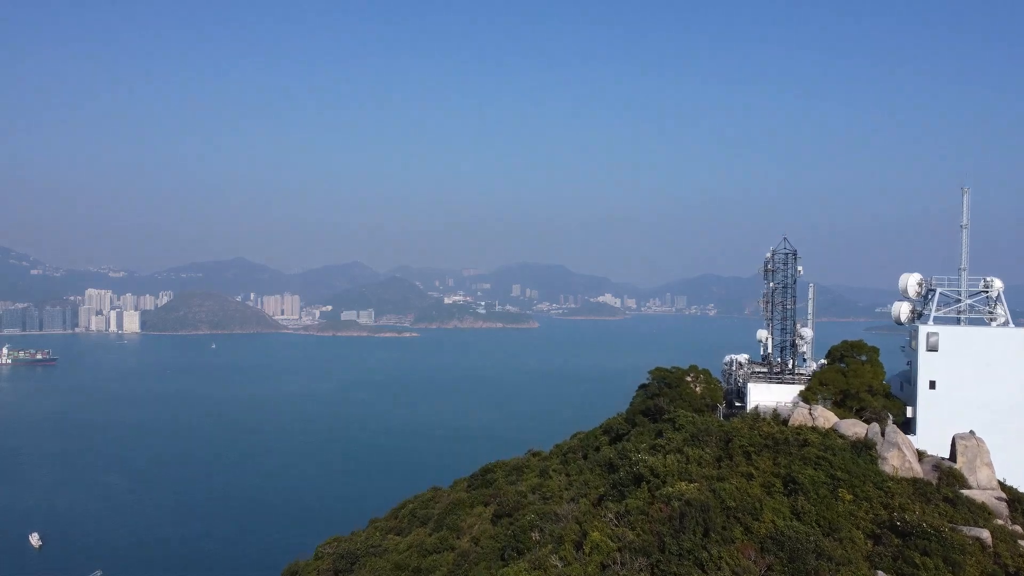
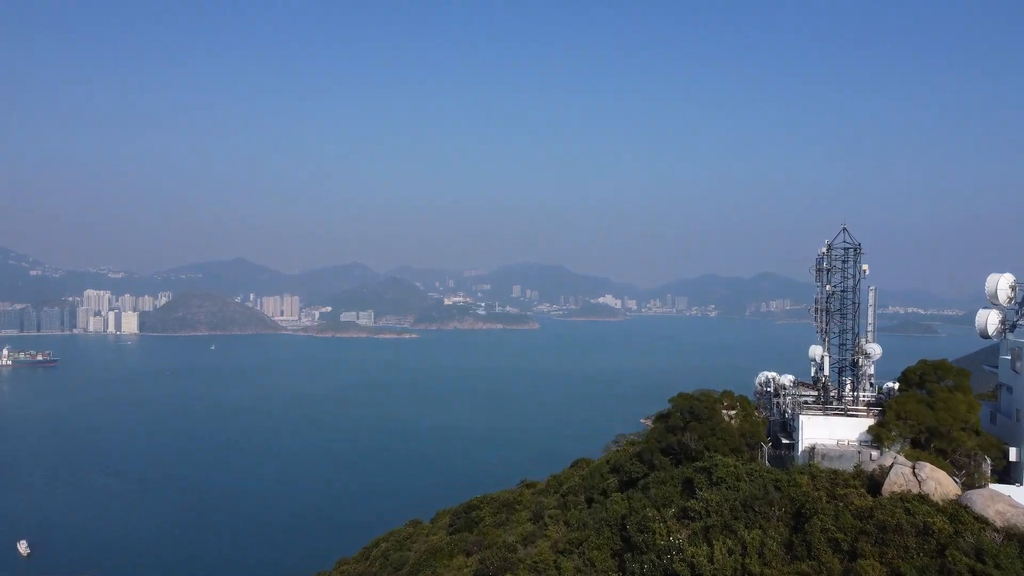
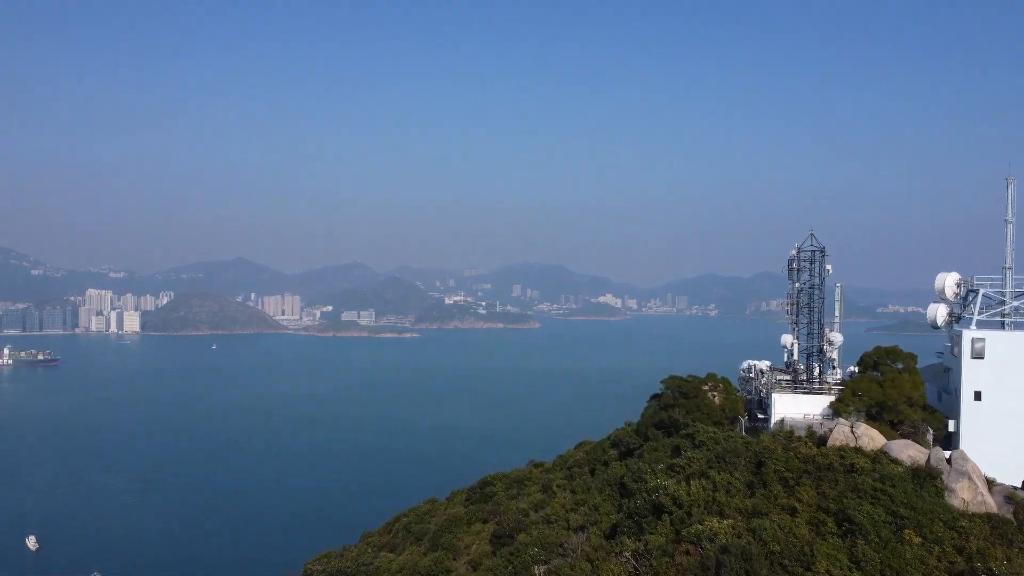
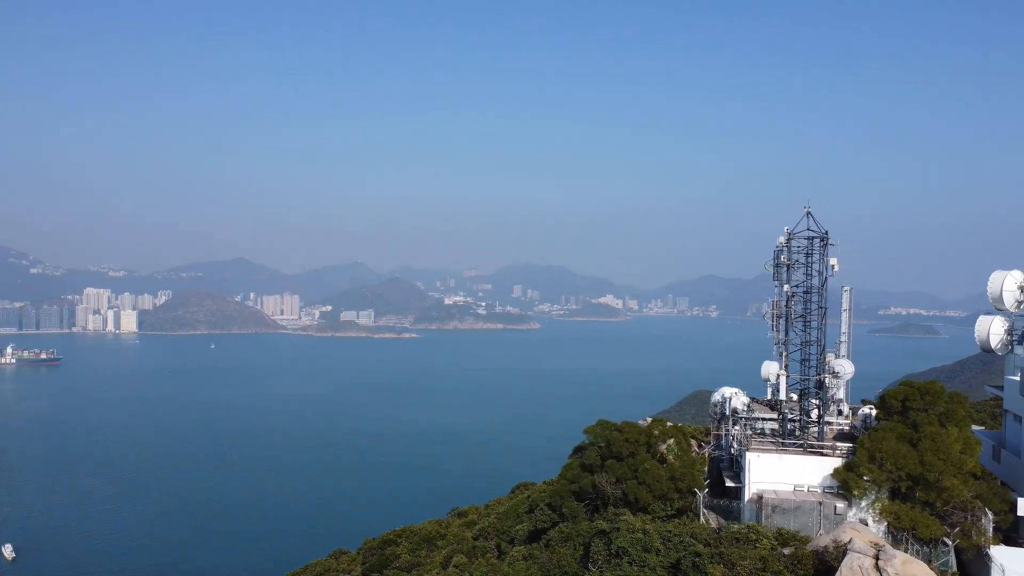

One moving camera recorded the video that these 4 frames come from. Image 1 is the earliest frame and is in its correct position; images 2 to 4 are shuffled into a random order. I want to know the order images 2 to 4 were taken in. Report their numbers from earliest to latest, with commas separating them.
3, 2, 4
